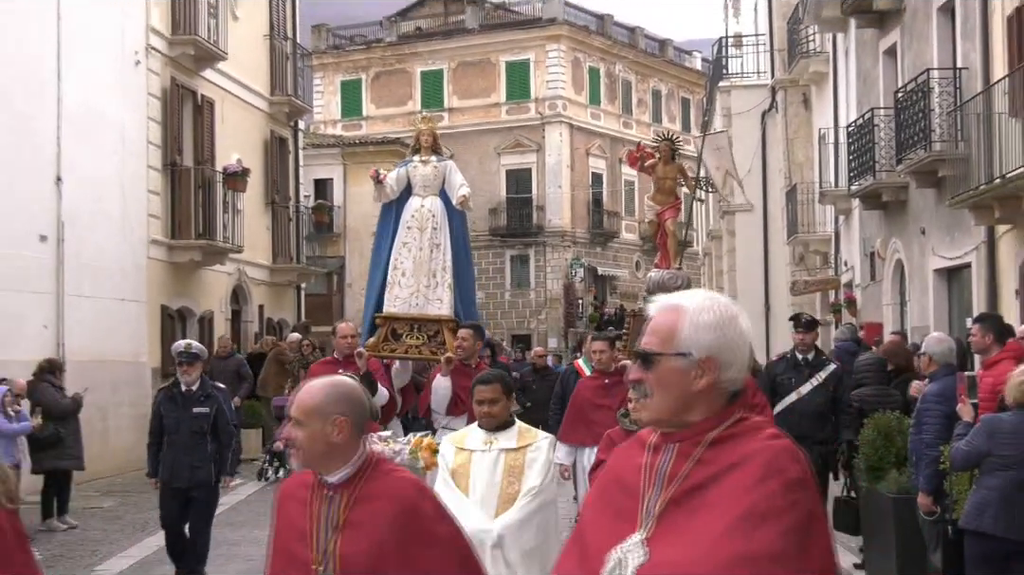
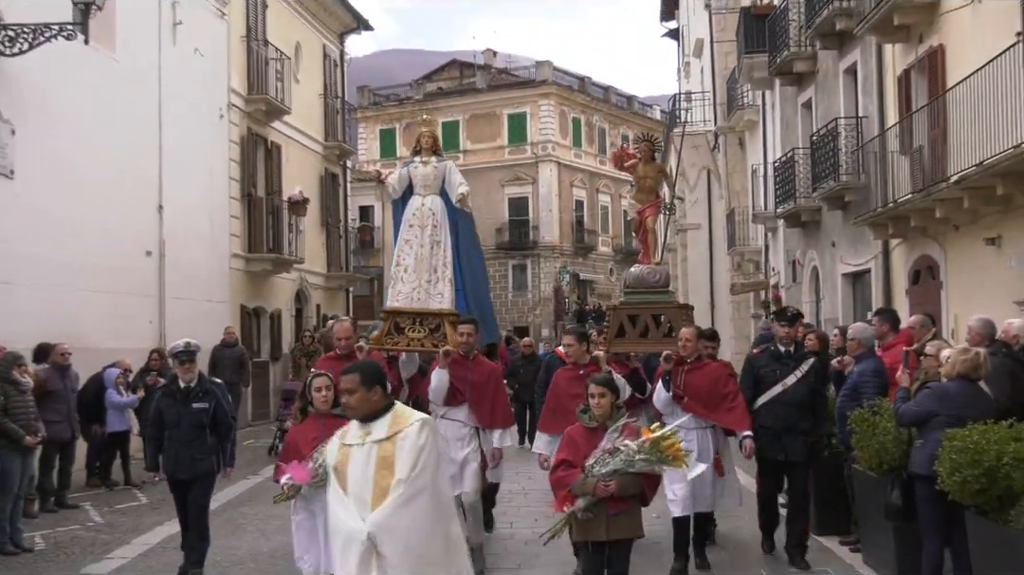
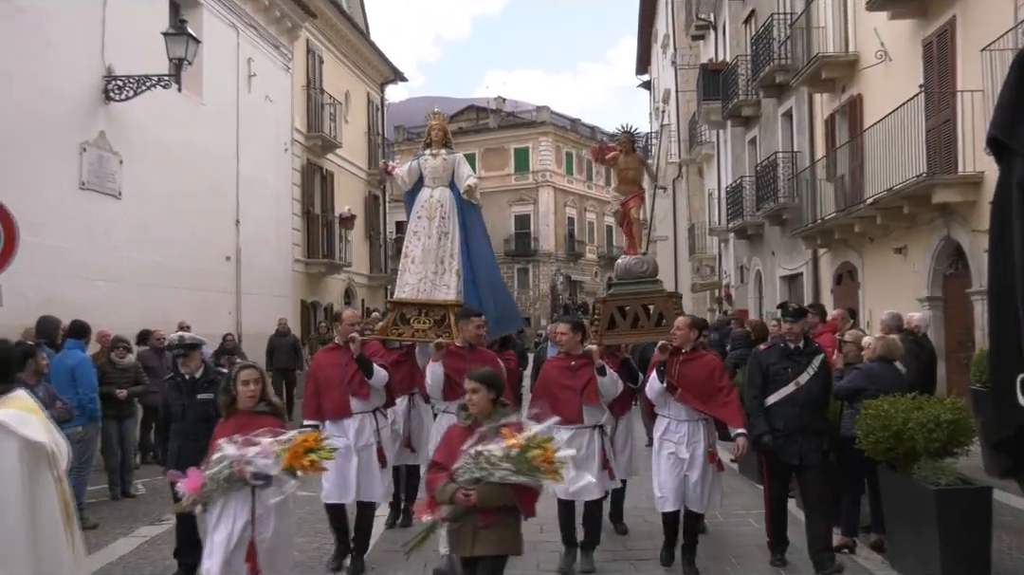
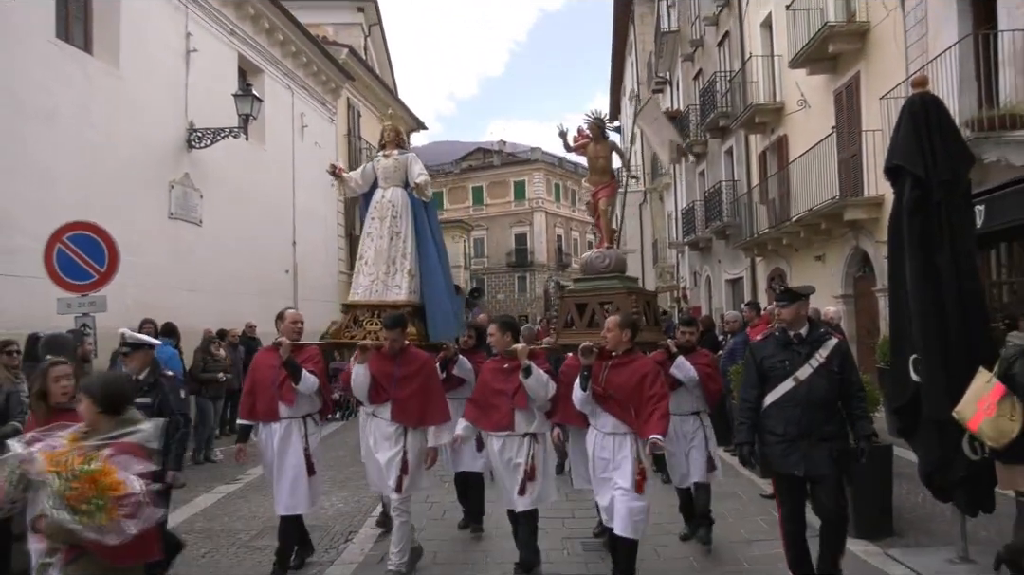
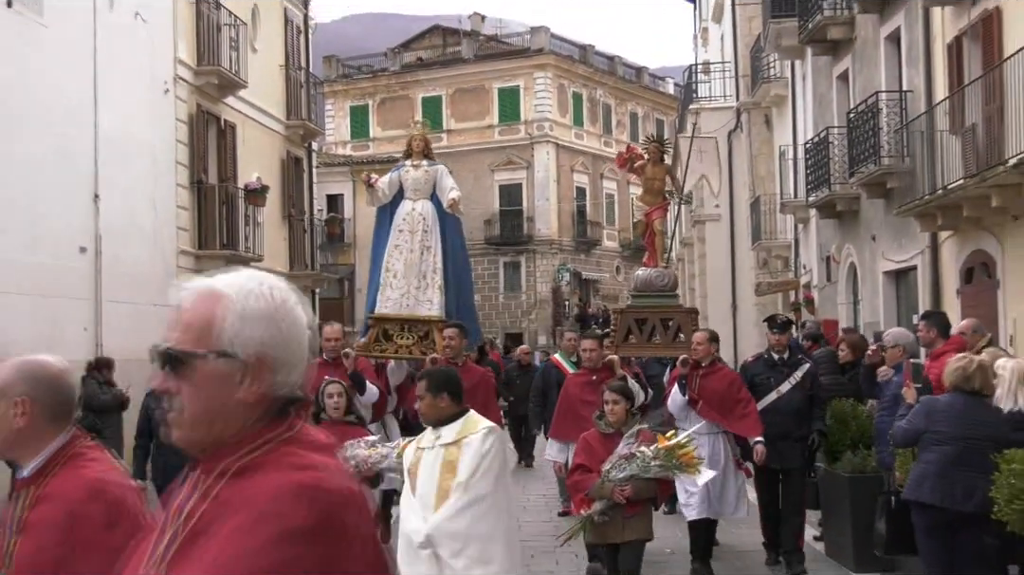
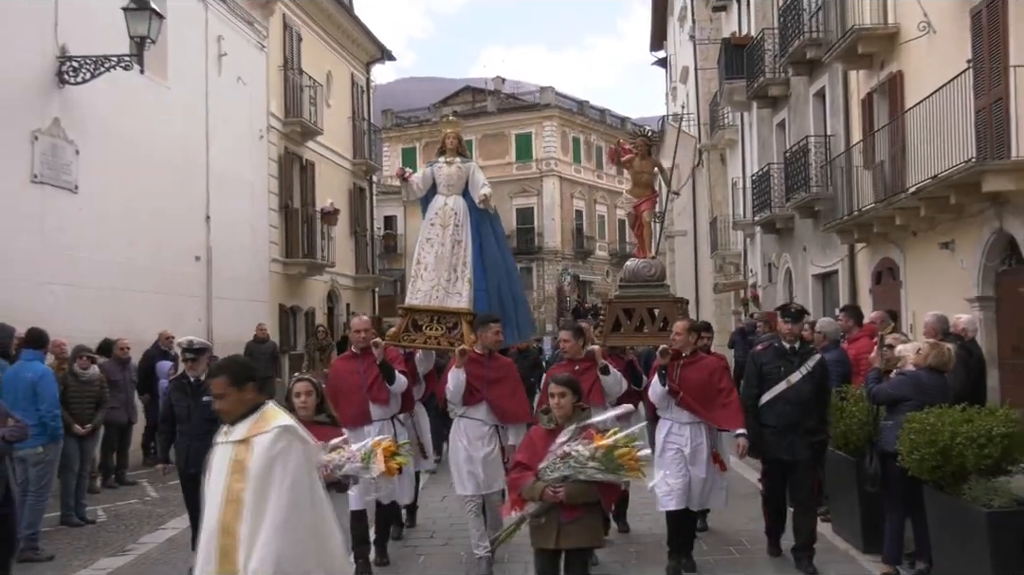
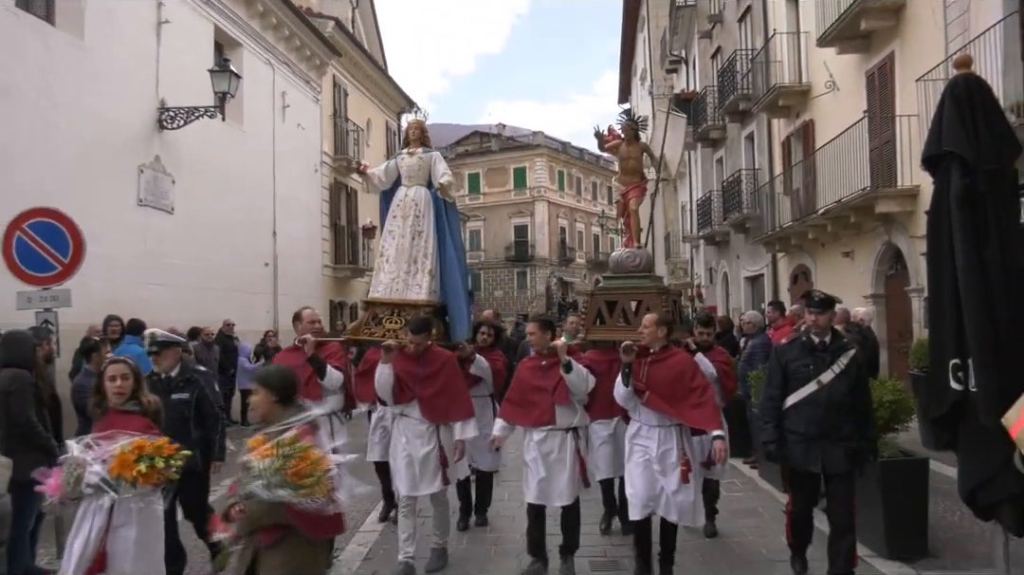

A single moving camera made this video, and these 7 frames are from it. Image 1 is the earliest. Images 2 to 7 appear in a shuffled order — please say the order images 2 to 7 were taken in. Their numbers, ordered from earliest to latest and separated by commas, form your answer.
5, 2, 6, 3, 7, 4
